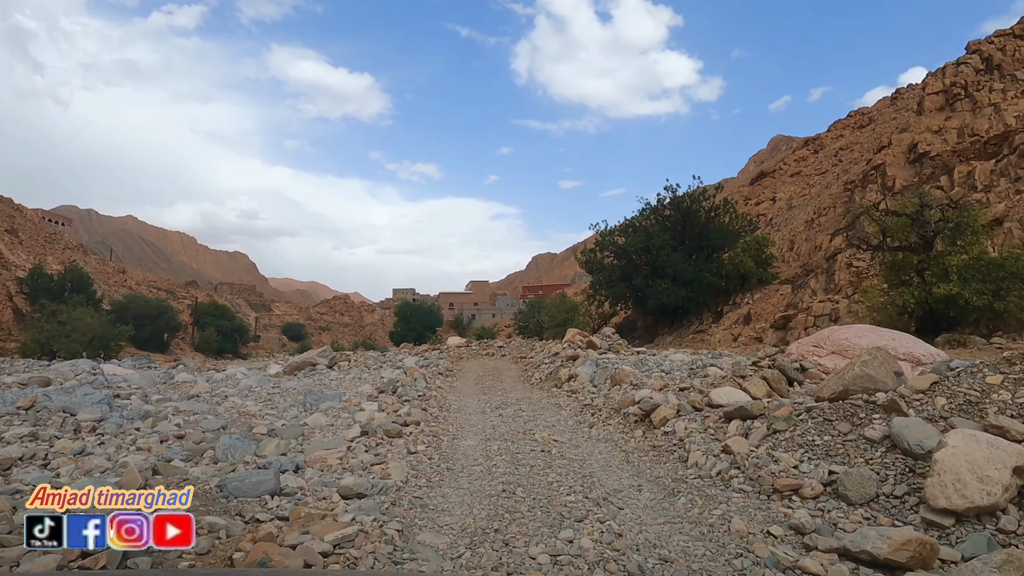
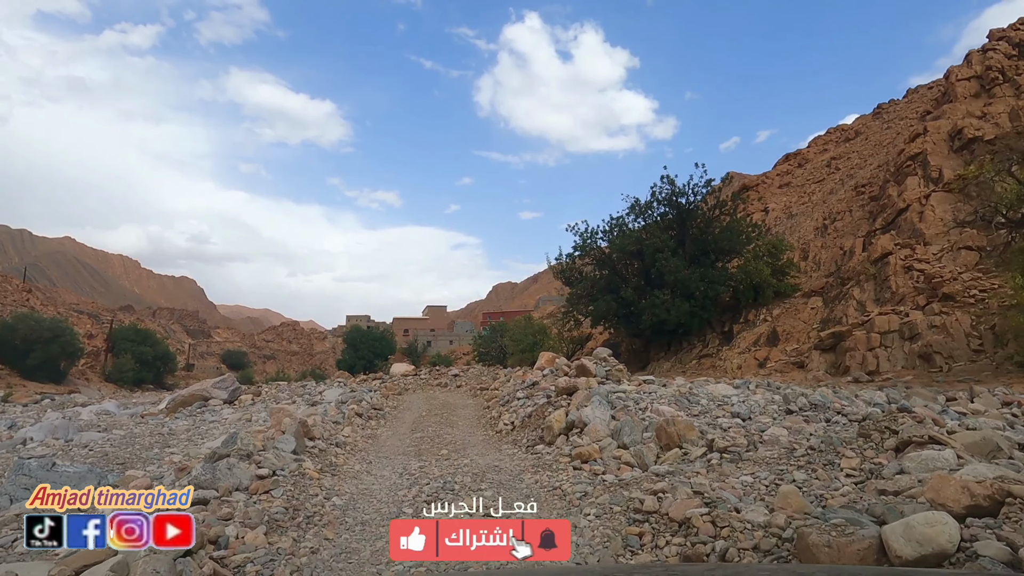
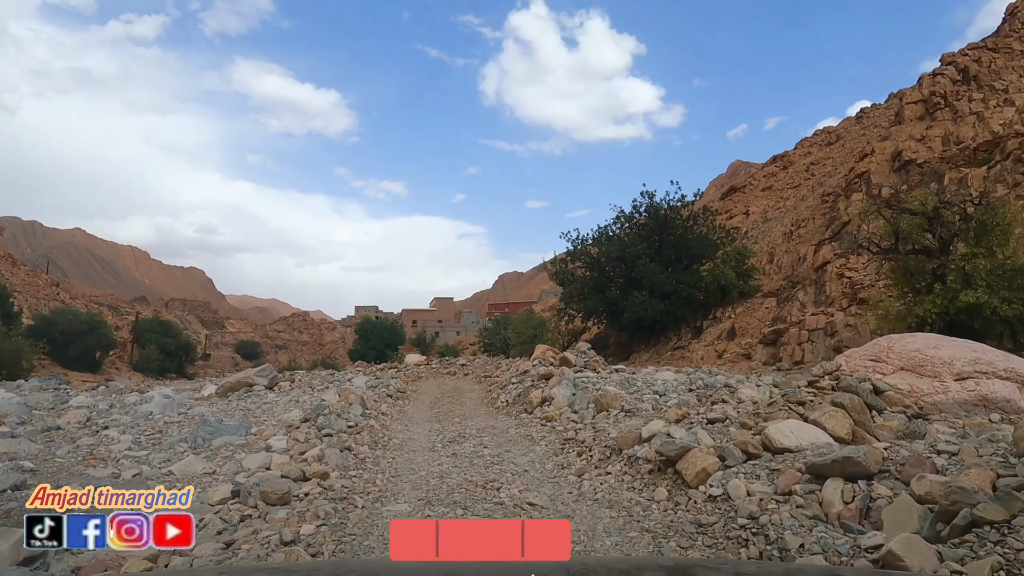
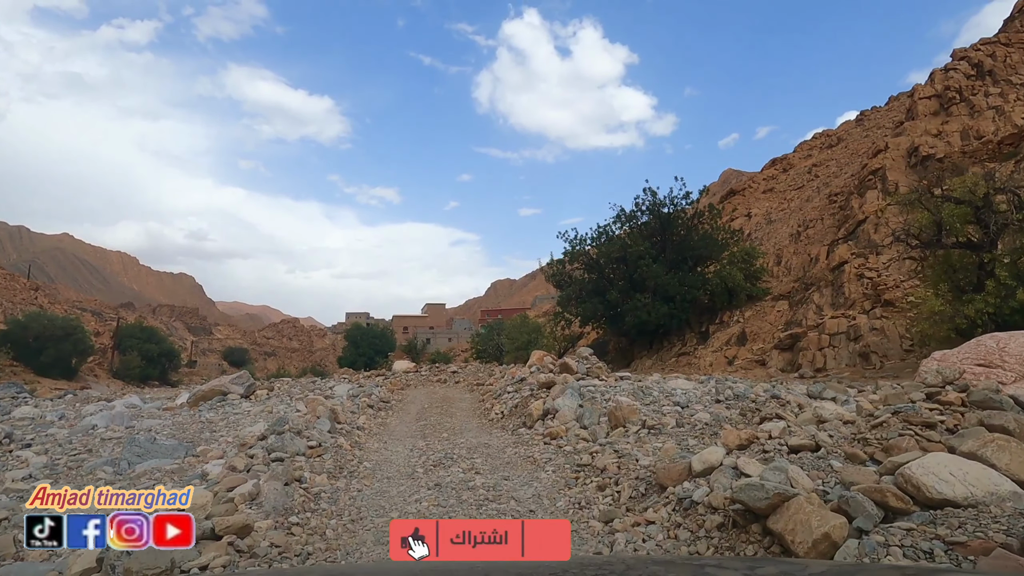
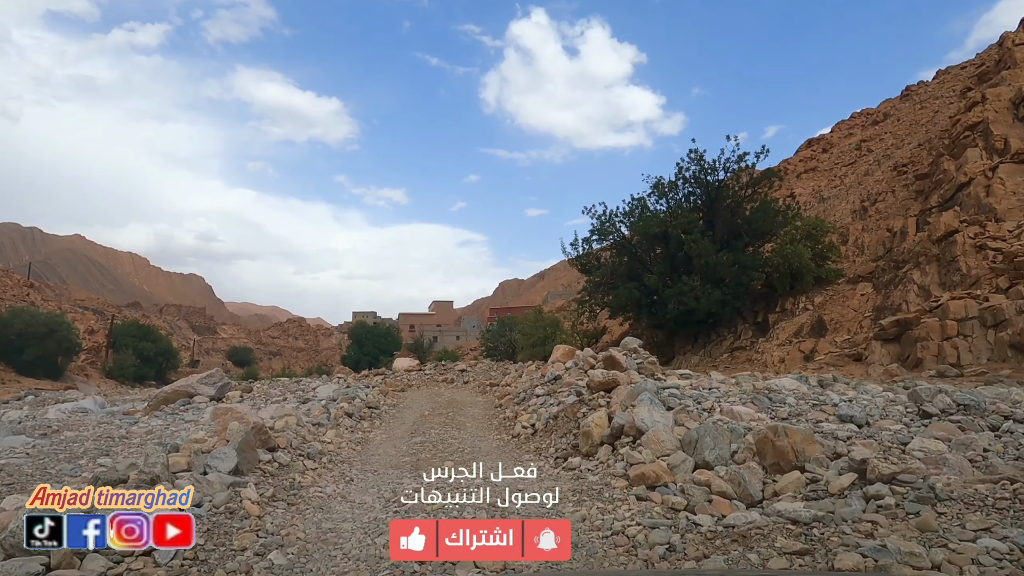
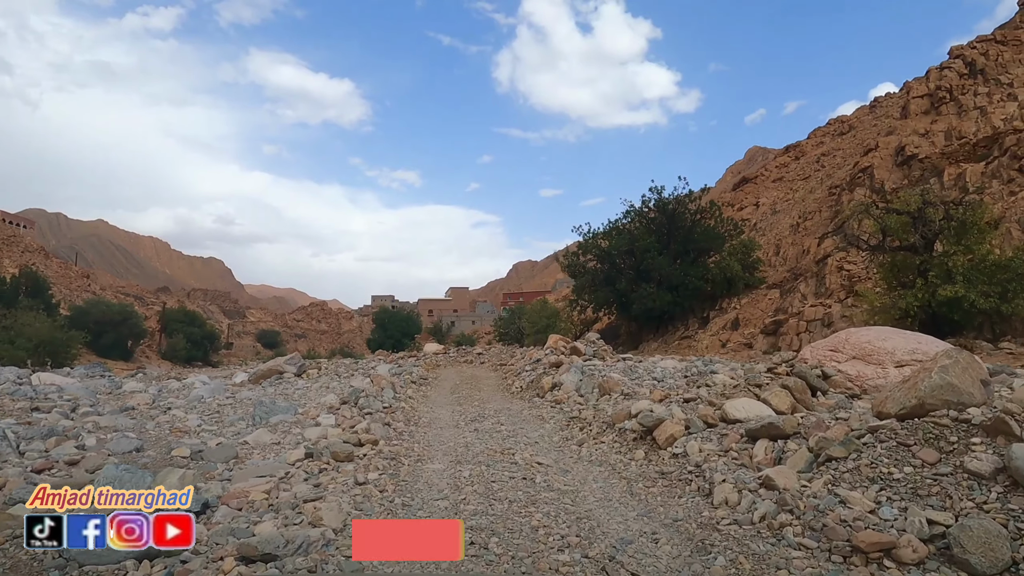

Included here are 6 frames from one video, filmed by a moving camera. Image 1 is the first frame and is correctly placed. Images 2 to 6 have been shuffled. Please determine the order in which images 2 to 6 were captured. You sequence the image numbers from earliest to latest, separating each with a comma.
6, 3, 4, 2, 5
